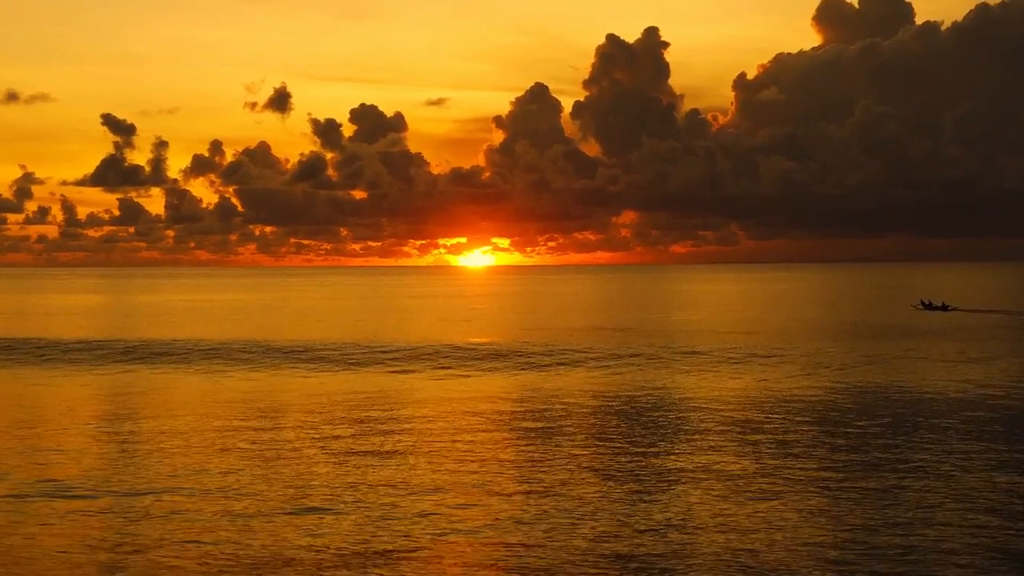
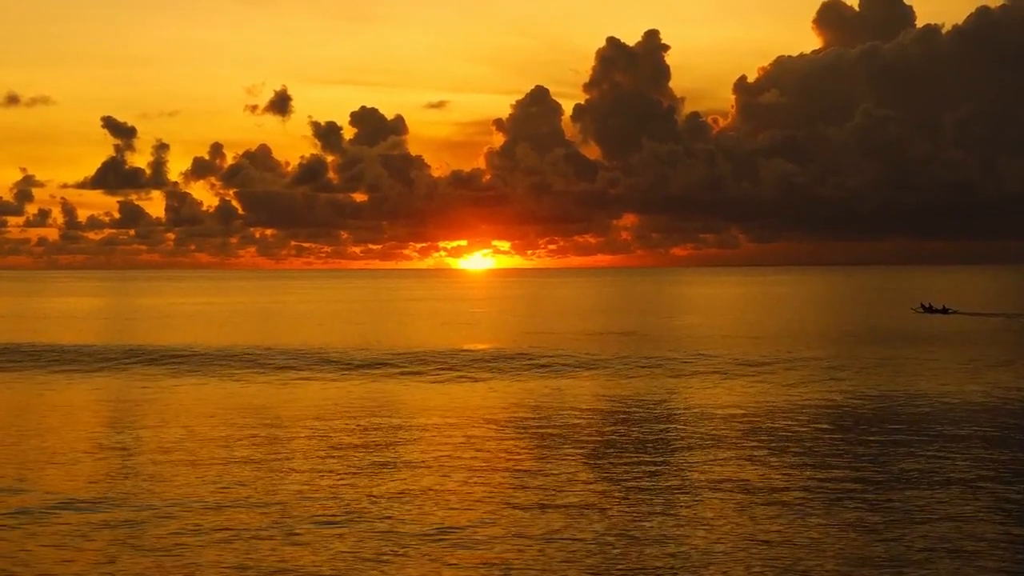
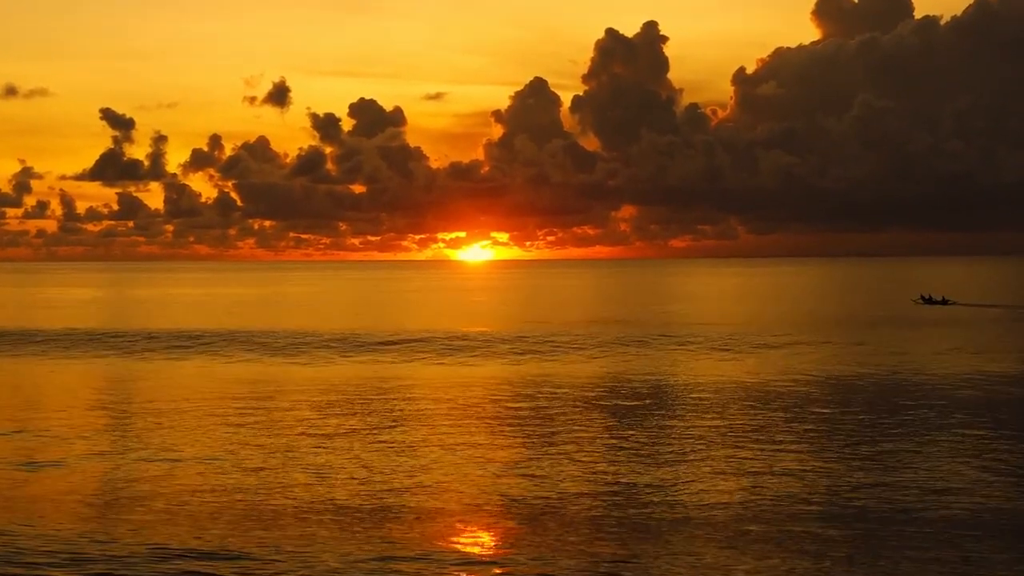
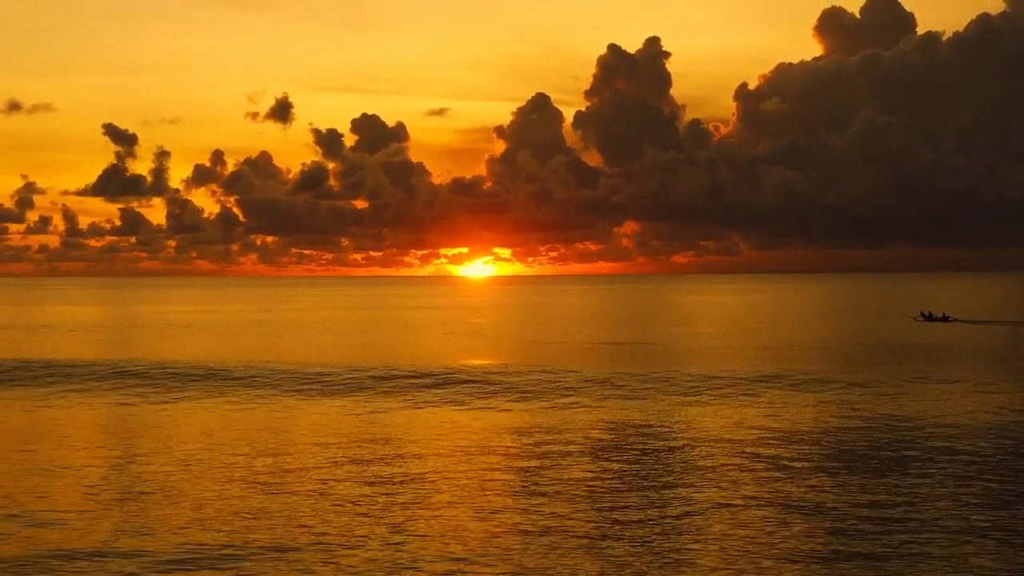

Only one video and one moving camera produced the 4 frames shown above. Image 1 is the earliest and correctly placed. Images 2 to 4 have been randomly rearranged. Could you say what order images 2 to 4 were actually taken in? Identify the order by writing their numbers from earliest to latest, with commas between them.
4, 3, 2
